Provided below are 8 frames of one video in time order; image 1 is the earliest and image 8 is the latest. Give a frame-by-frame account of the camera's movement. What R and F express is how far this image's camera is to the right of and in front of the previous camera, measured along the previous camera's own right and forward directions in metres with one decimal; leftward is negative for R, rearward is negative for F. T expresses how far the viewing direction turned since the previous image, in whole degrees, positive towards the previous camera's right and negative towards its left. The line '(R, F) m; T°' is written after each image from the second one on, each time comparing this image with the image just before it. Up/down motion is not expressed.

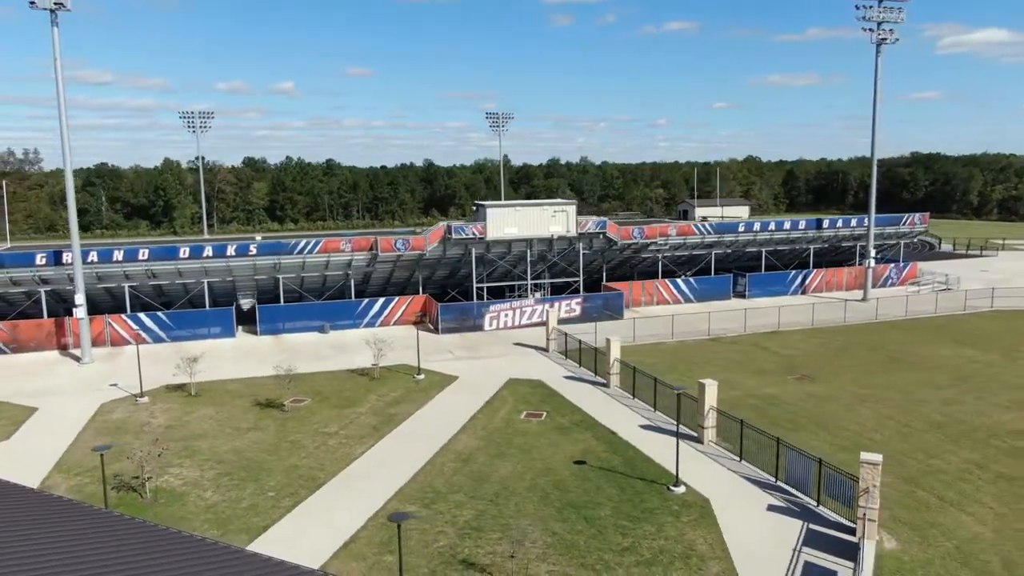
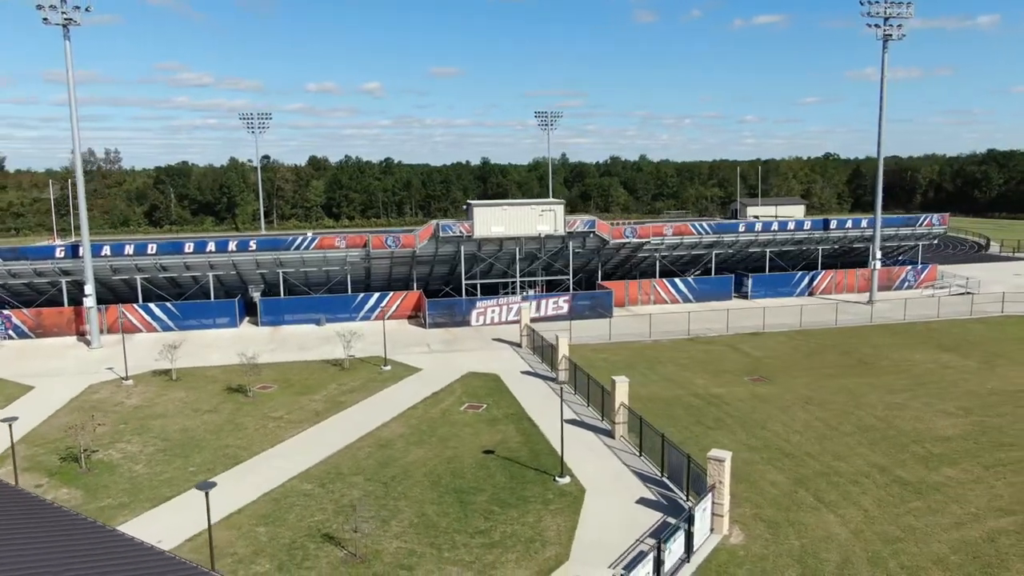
(+4.5, -0.7) m; -6°
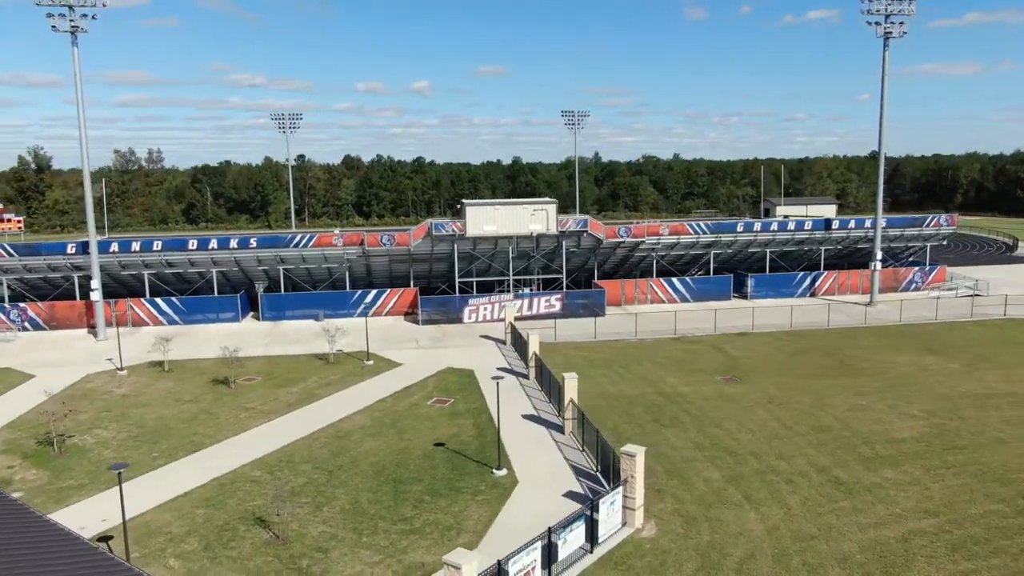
(+2.6, -0.5) m; -3°
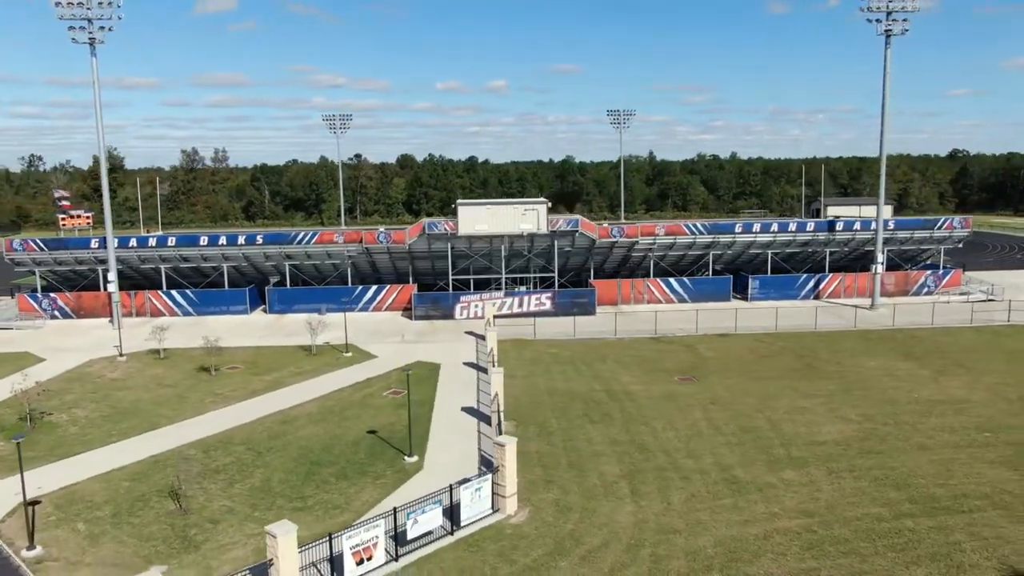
(+4.2, -0.7) m; -5°
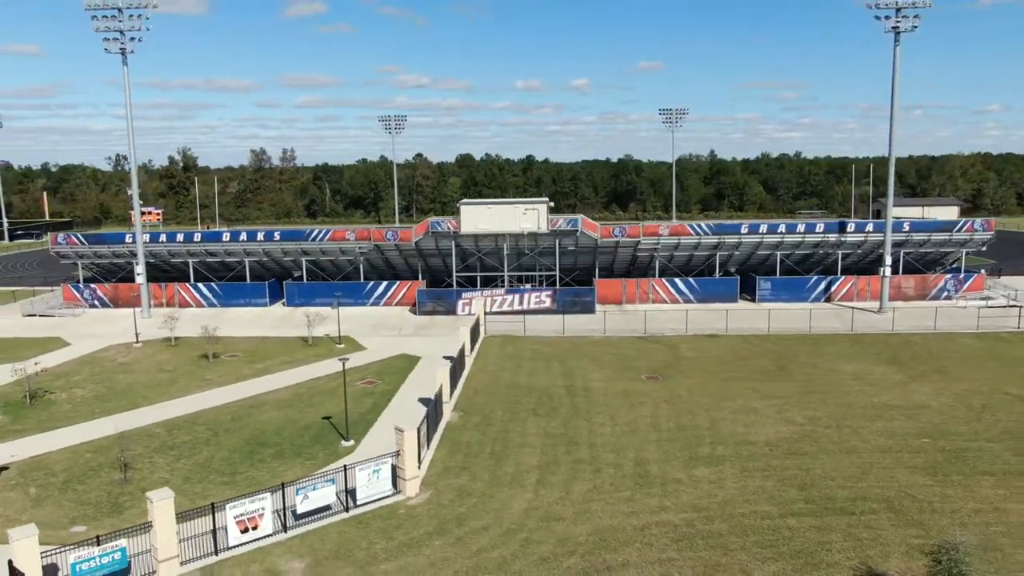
(+4.0, -0.7) m; -6°
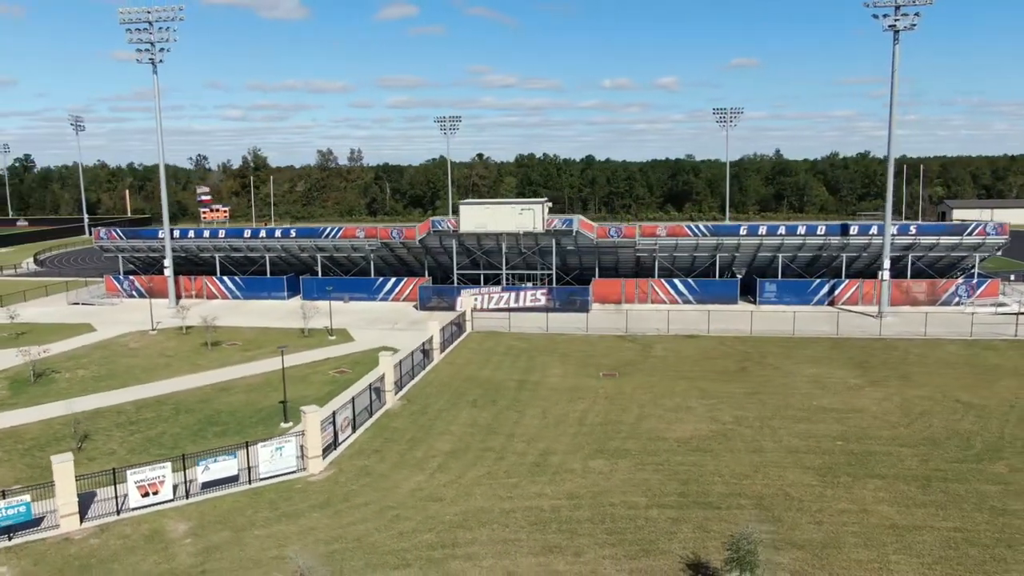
(+4.6, -0.9) m; -6°
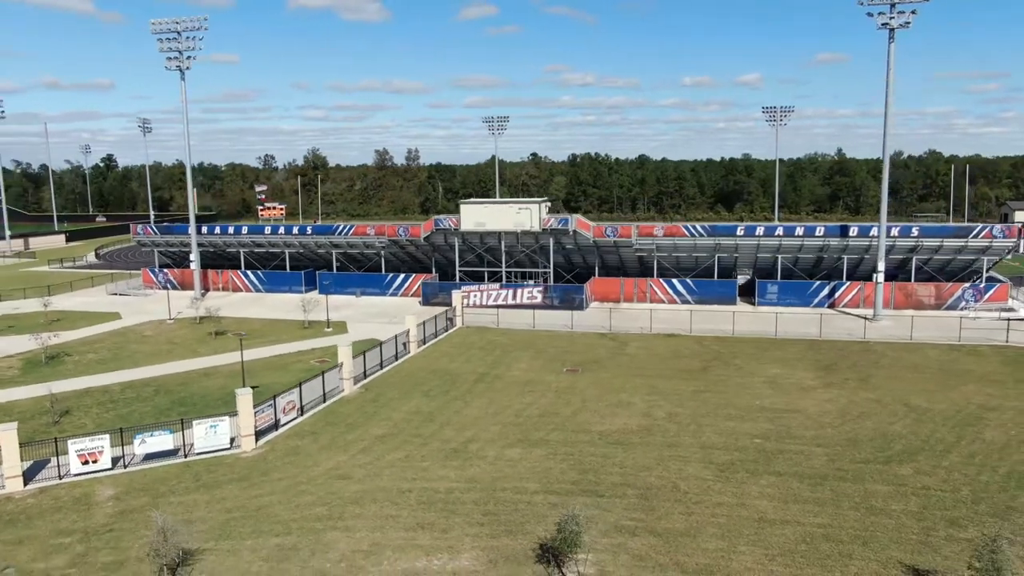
(+4.2, -0.9) m; -6°
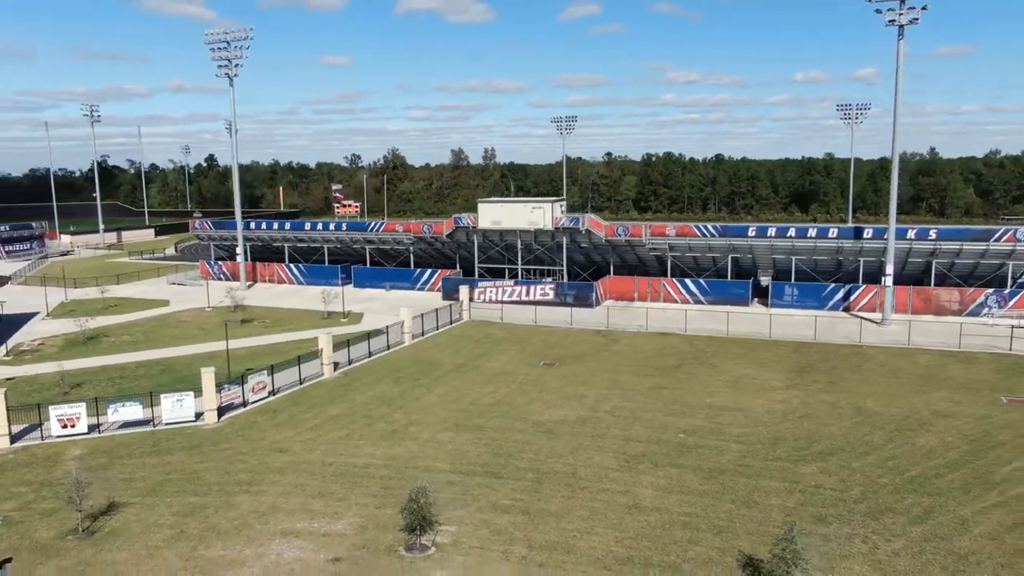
(+4.8, -1.0) m; -7°
